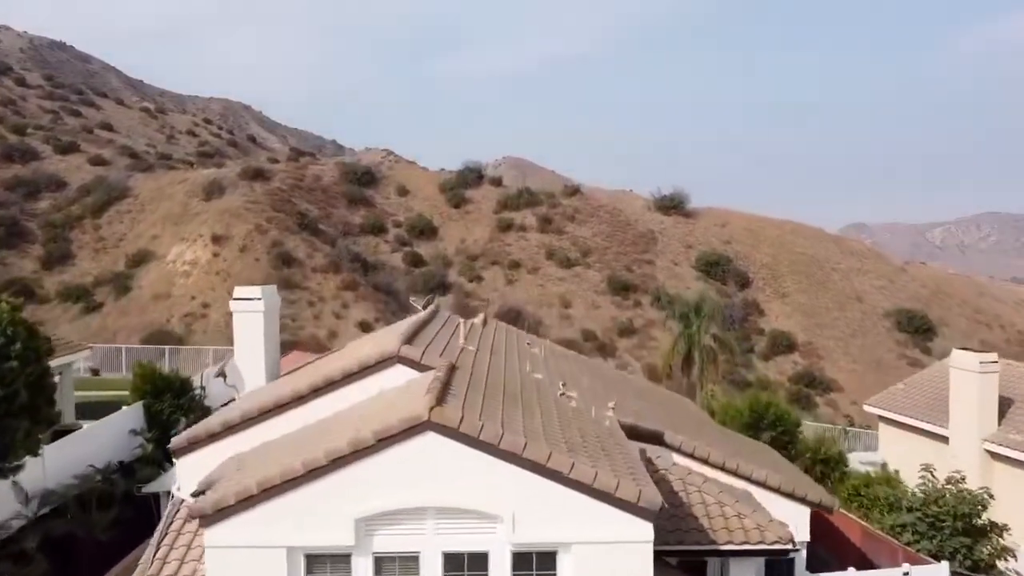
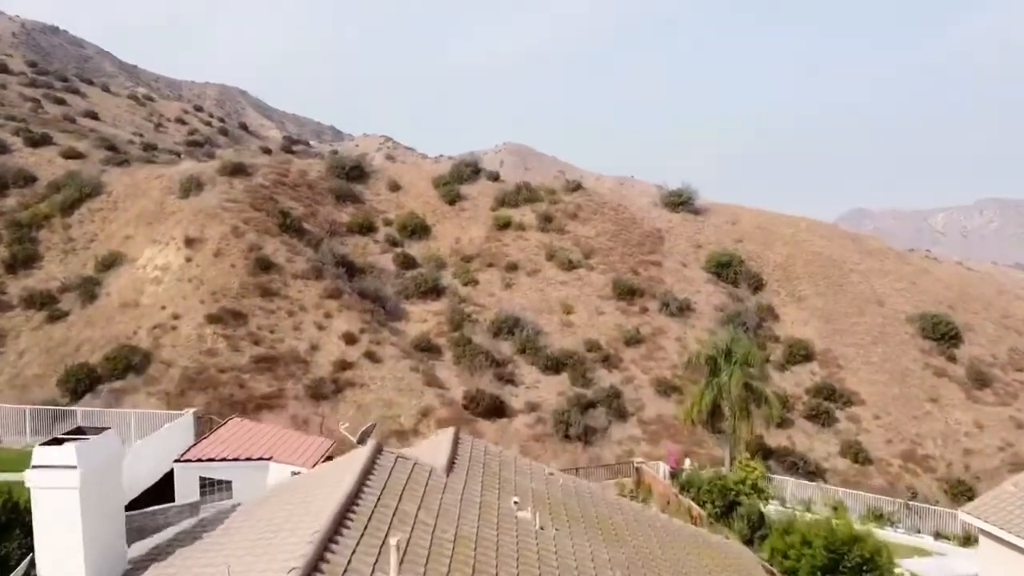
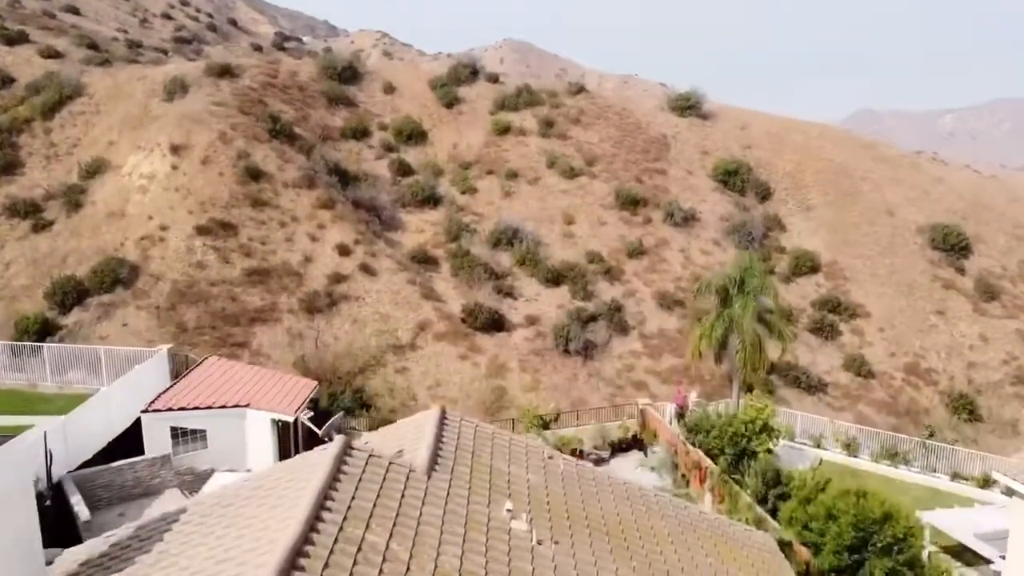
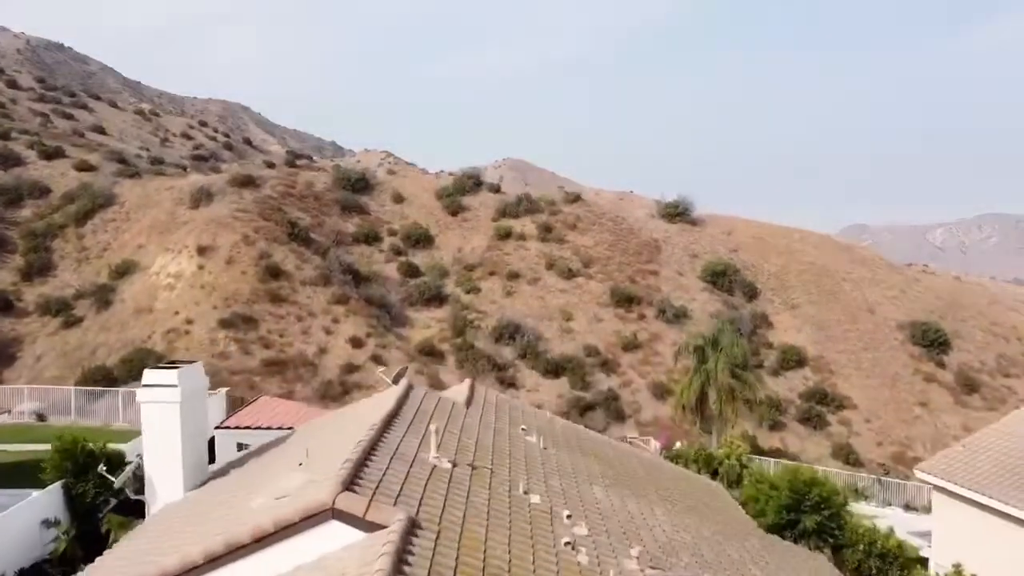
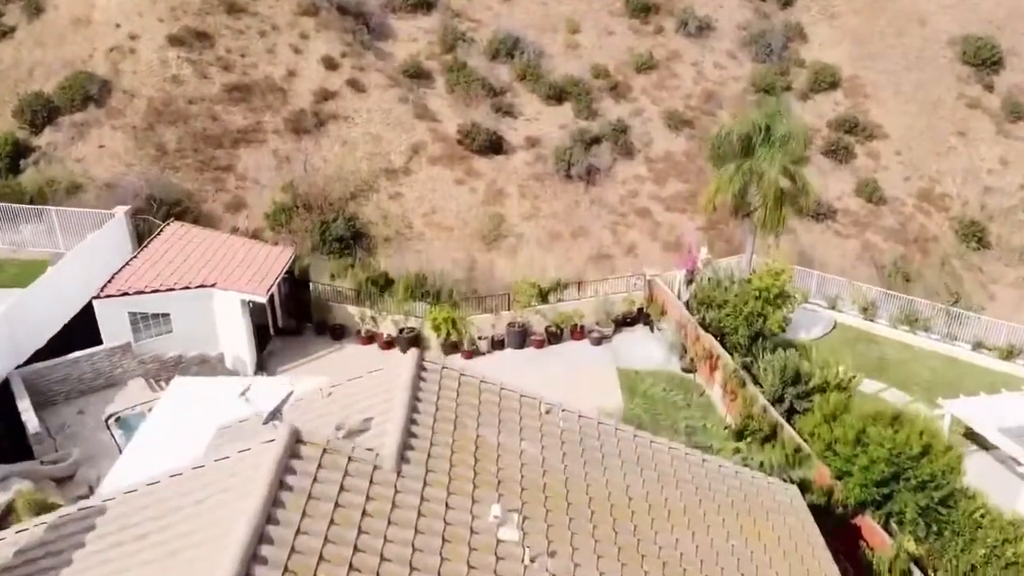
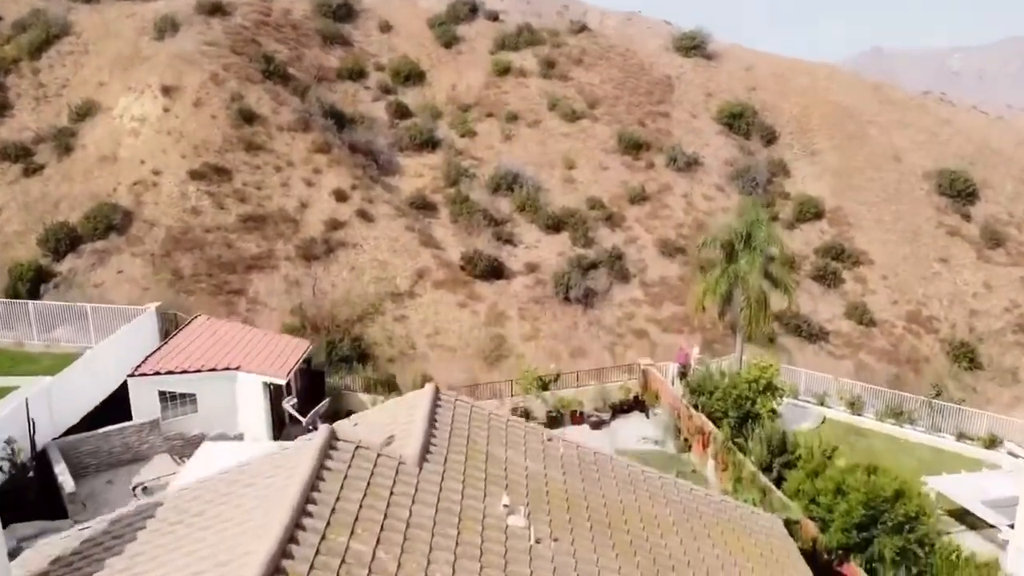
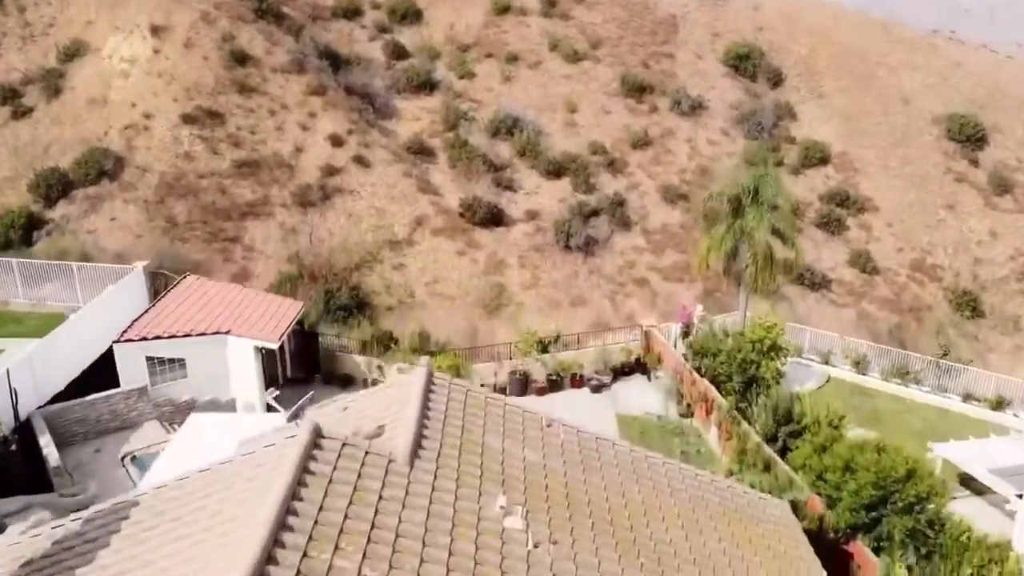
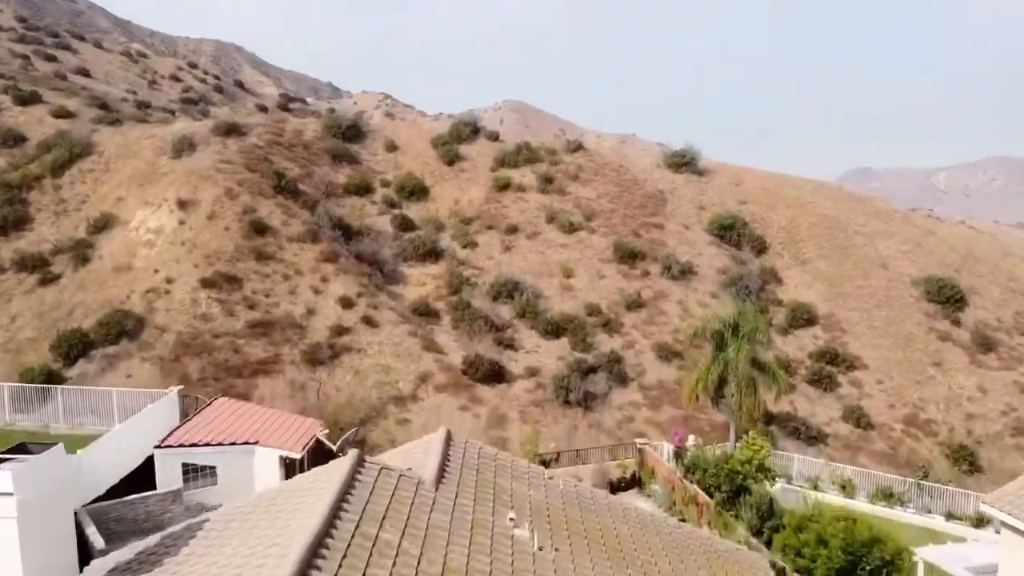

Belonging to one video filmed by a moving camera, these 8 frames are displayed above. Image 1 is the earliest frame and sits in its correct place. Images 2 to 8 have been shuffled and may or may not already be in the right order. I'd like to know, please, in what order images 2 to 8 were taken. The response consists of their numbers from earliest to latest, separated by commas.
4, 2, 8, 3, 6, 7, 5
